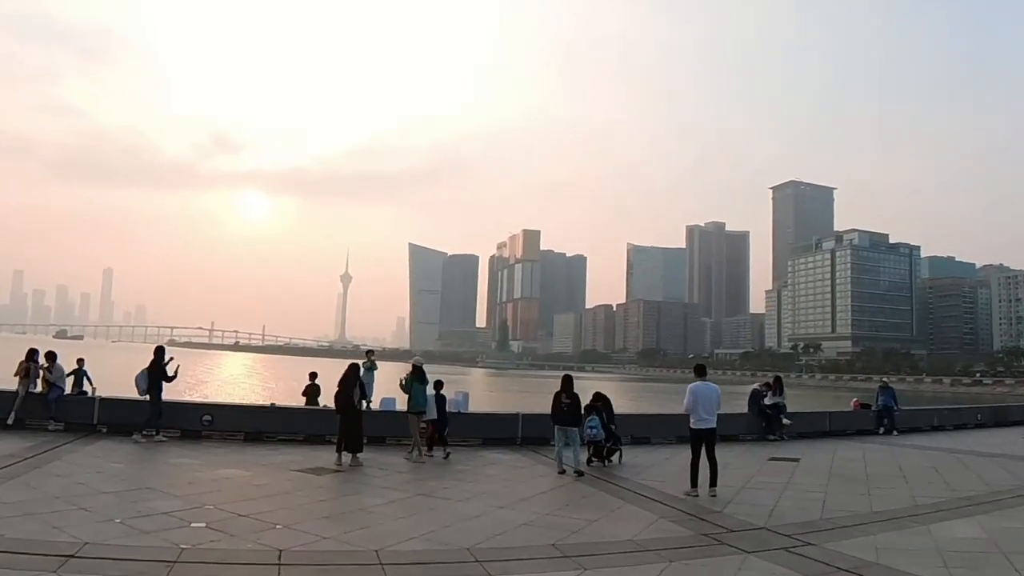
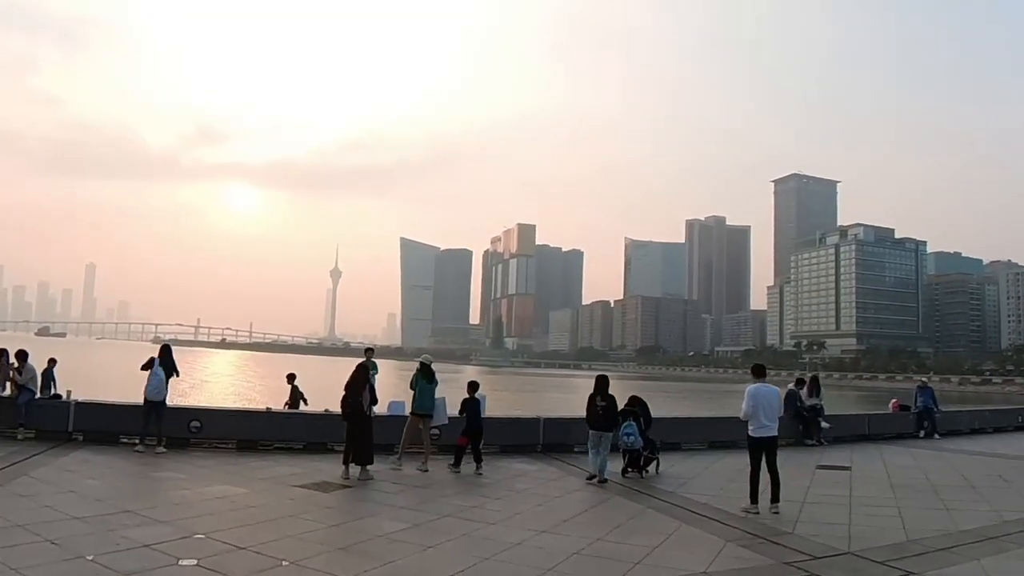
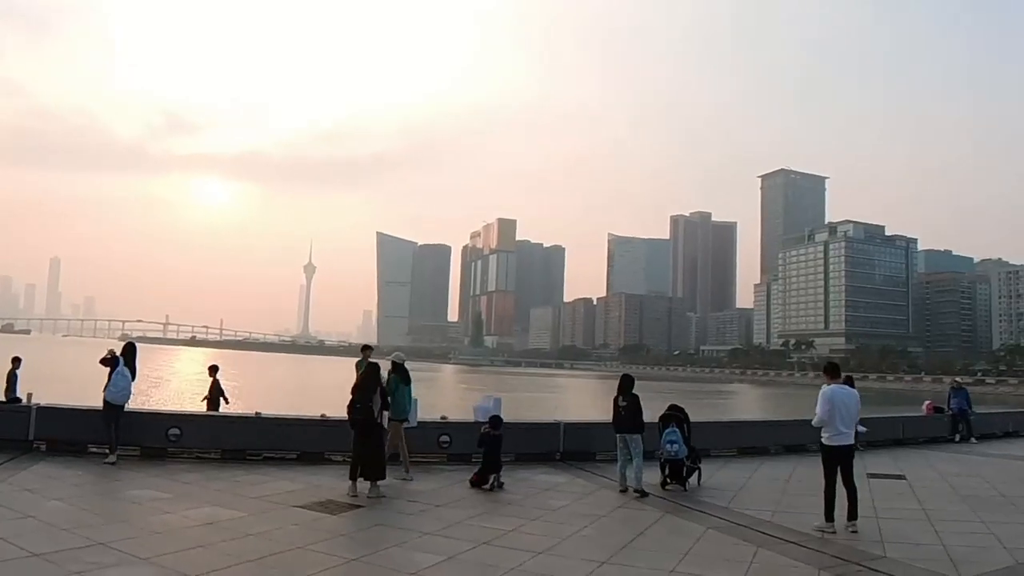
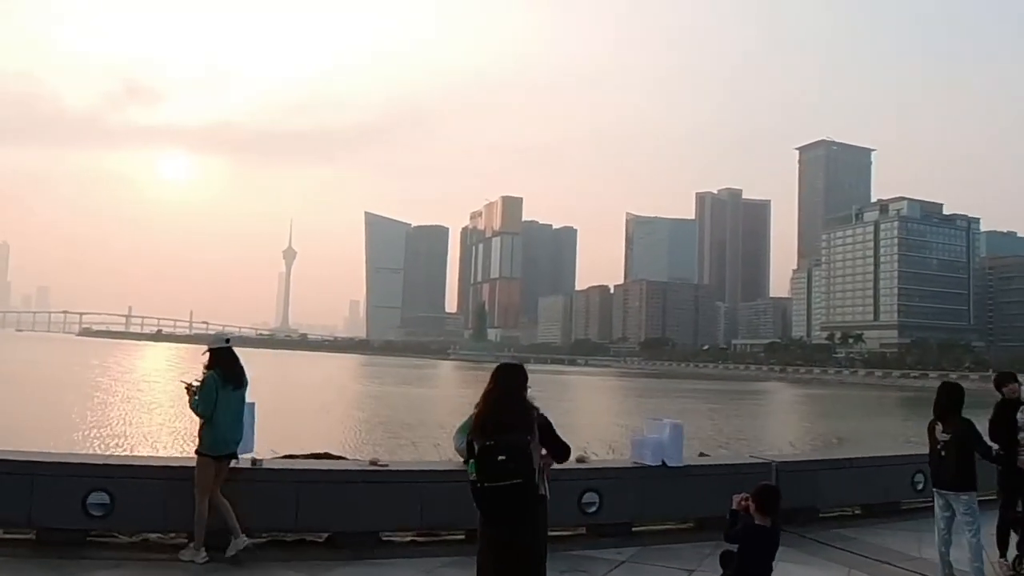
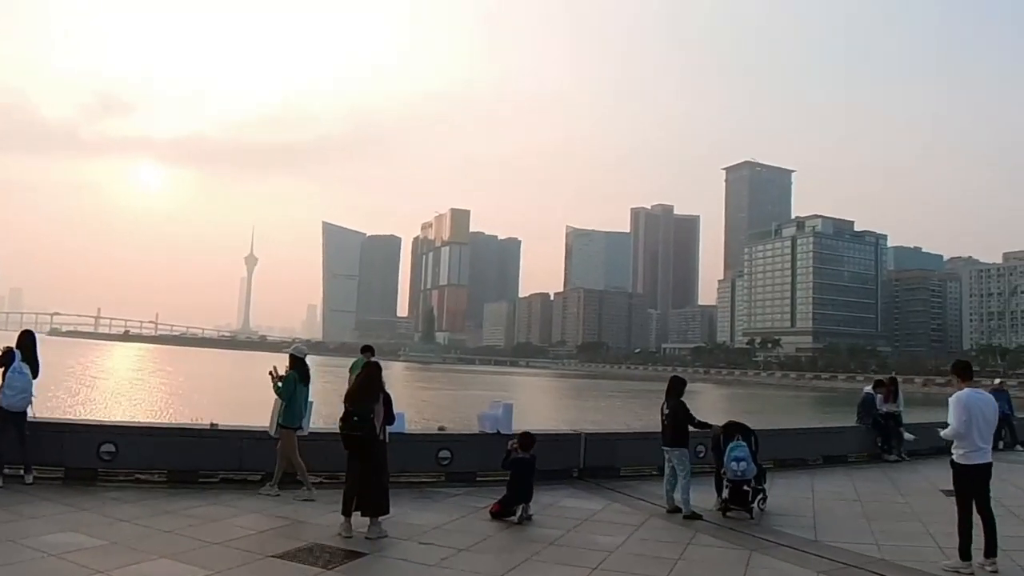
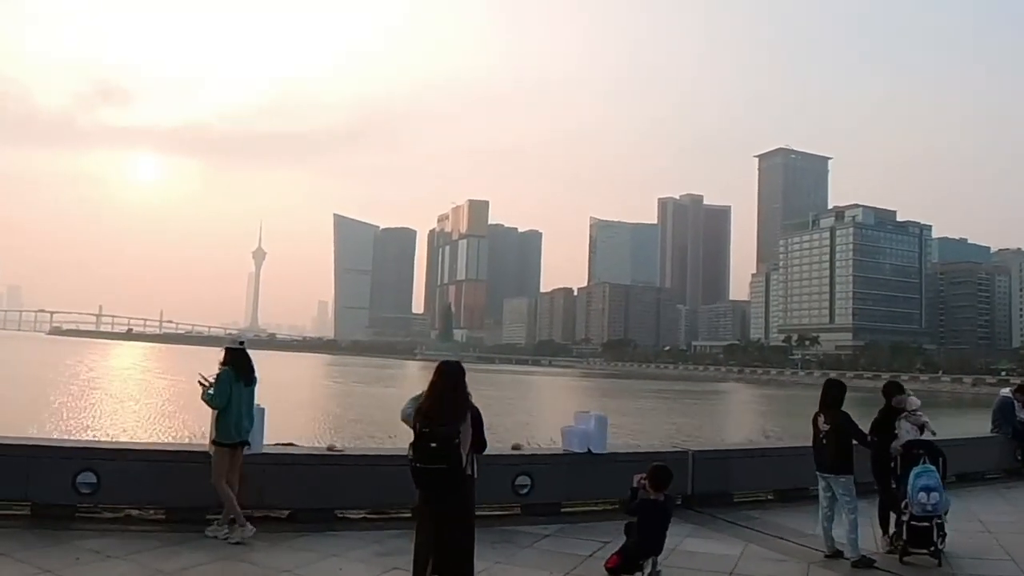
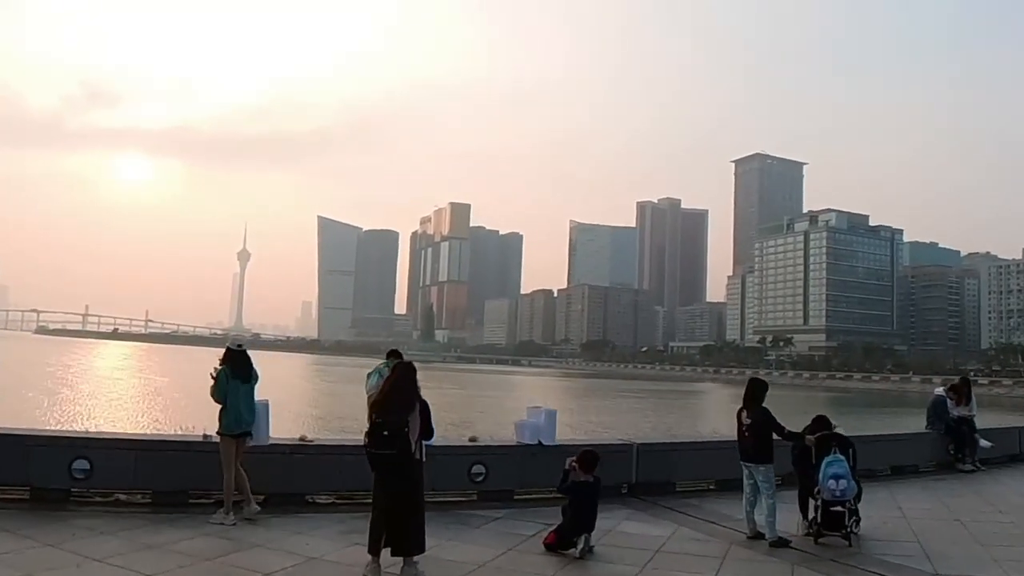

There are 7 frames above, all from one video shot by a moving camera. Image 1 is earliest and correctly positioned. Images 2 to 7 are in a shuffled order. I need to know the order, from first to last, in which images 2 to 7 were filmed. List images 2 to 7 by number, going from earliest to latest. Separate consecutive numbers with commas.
2, 3, 5, 7, 6, 4
